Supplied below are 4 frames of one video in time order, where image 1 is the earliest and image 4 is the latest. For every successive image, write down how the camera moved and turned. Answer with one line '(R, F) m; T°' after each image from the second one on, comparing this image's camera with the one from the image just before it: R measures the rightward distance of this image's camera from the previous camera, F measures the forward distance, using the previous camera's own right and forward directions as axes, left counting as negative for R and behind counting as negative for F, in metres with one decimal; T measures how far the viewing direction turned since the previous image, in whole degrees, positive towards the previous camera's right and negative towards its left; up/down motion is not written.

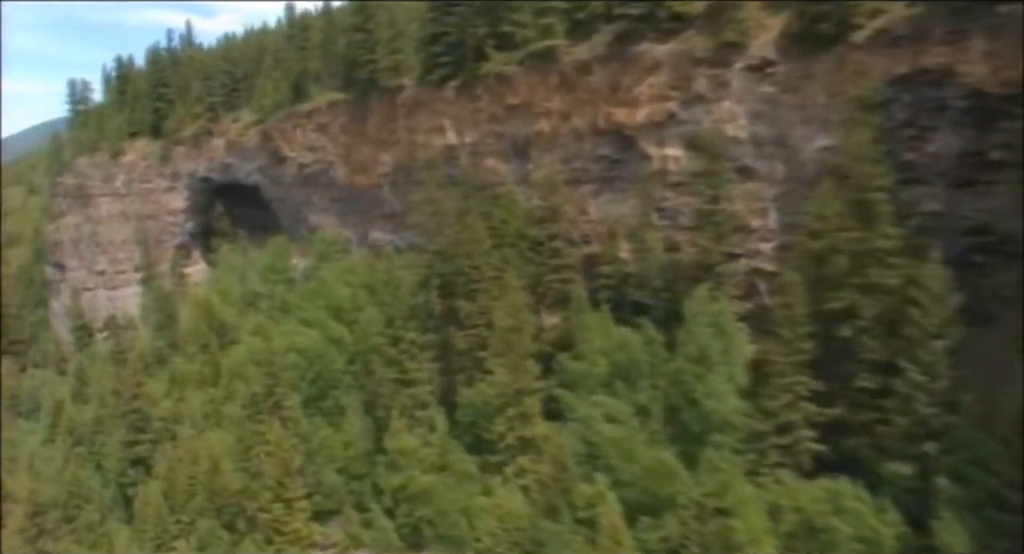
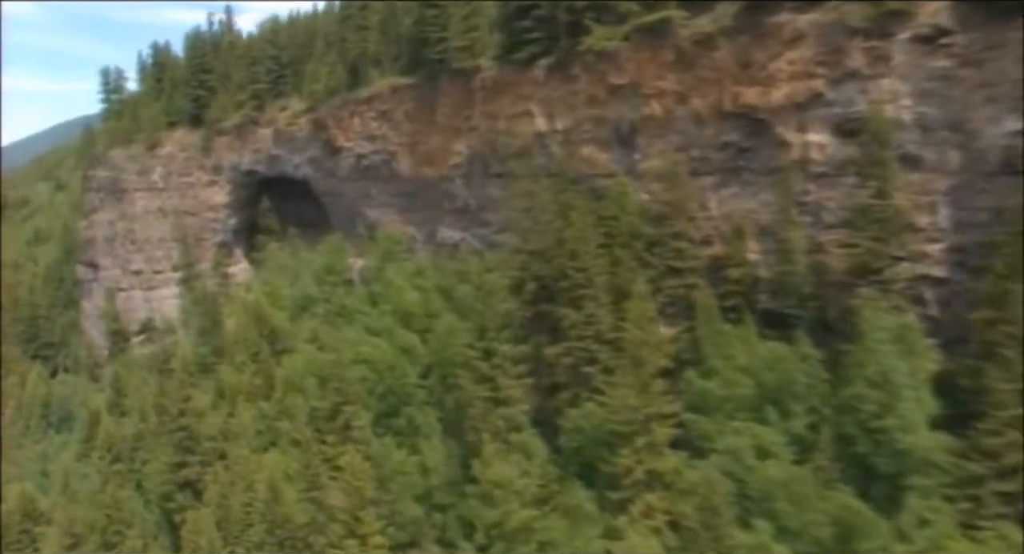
(-1.6, +3.1) m; -1°
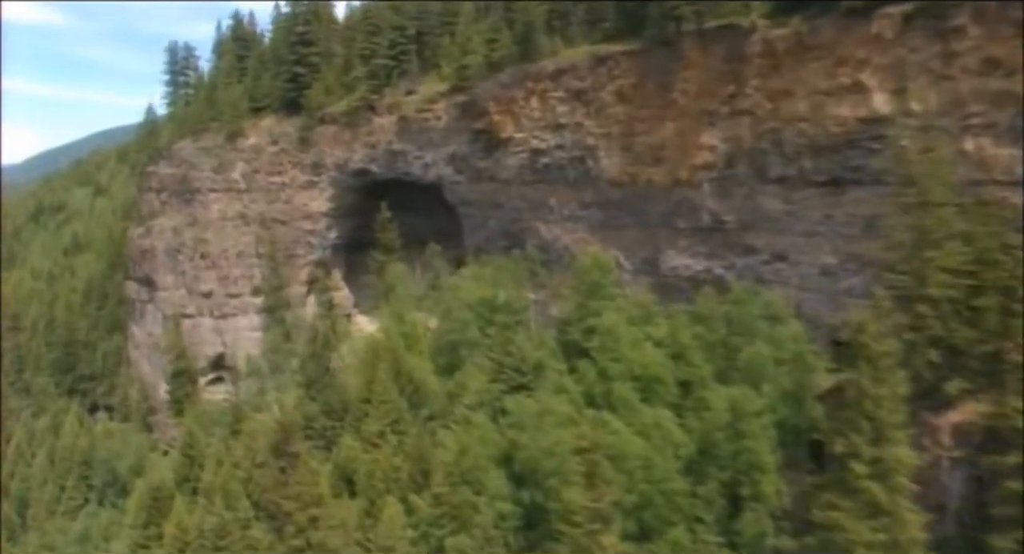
(-4.1, +8.3) m; 0°
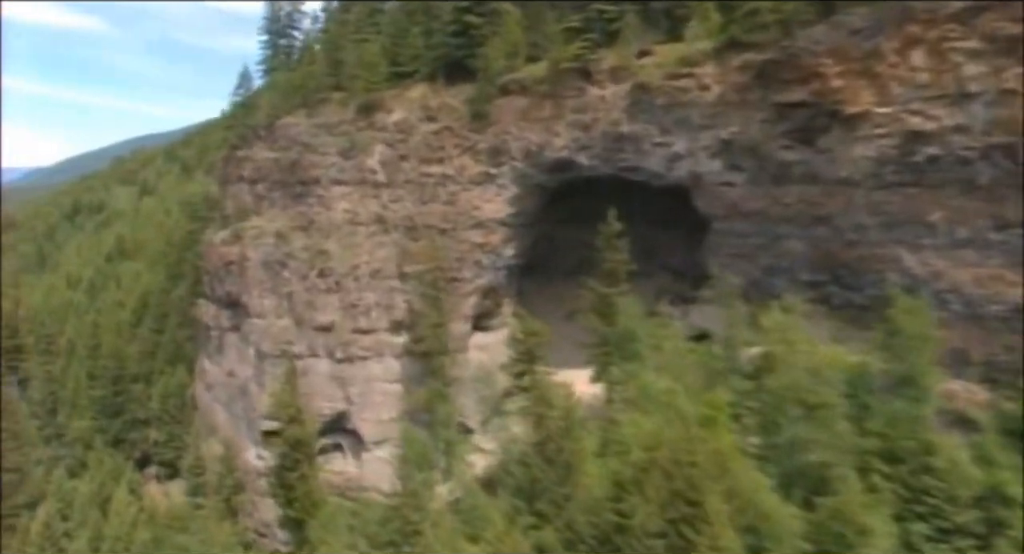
(-4.1, +8.5) m; 0°
